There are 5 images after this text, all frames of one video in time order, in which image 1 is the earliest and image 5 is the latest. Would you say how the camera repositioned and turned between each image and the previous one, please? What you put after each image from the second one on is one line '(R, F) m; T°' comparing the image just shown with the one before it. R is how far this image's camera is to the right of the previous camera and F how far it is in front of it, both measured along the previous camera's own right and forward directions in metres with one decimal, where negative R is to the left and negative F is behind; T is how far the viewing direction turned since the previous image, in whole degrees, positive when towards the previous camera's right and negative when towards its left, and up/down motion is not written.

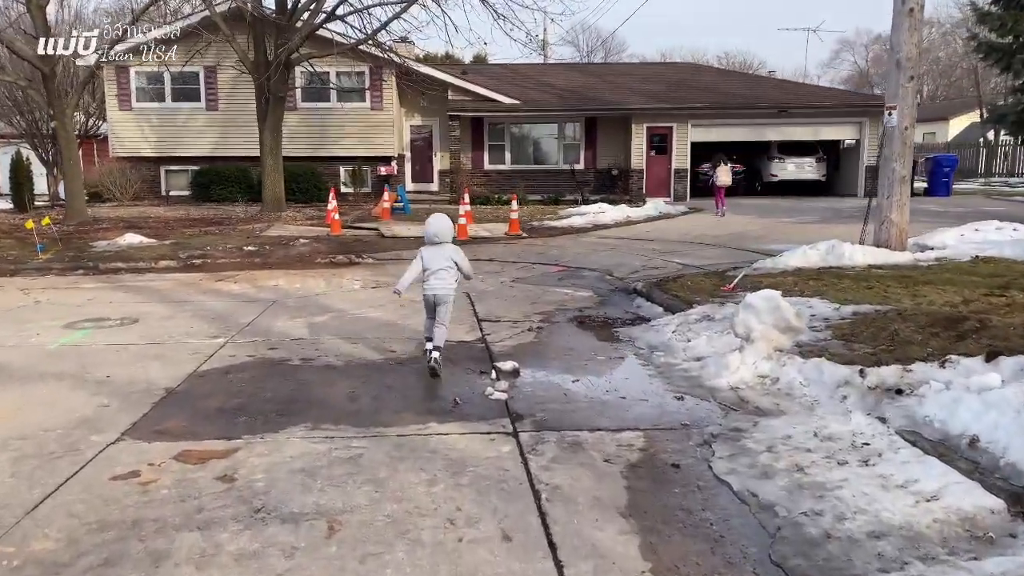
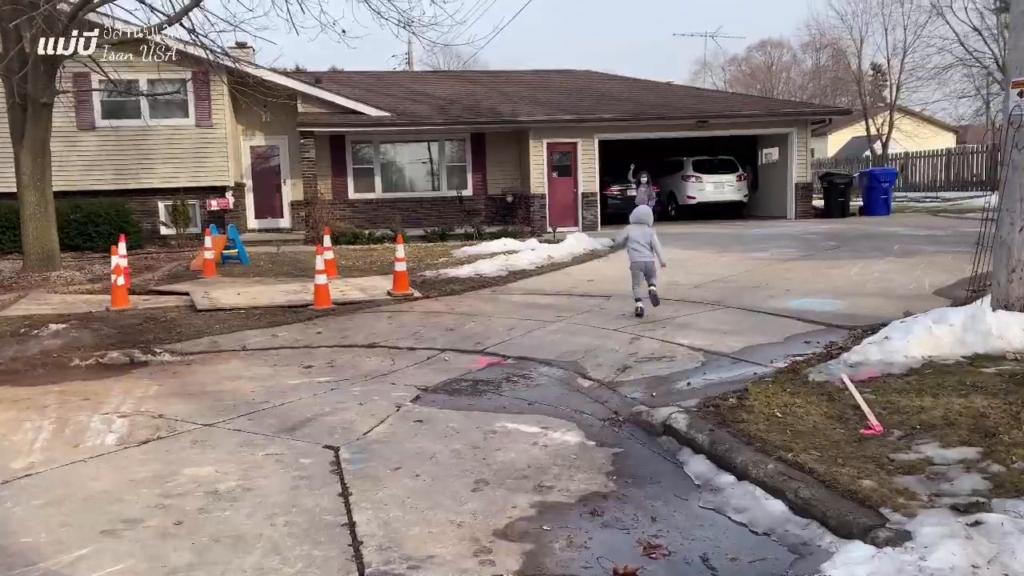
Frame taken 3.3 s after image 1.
(-0.2, +4.6) m; +9°
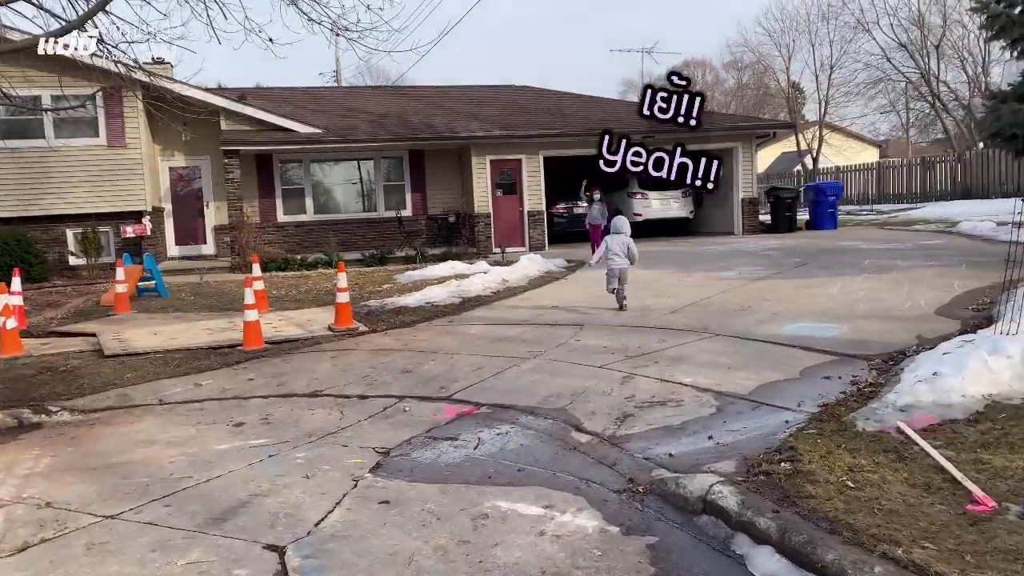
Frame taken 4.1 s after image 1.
(-0.3, +1.1) m; +5°
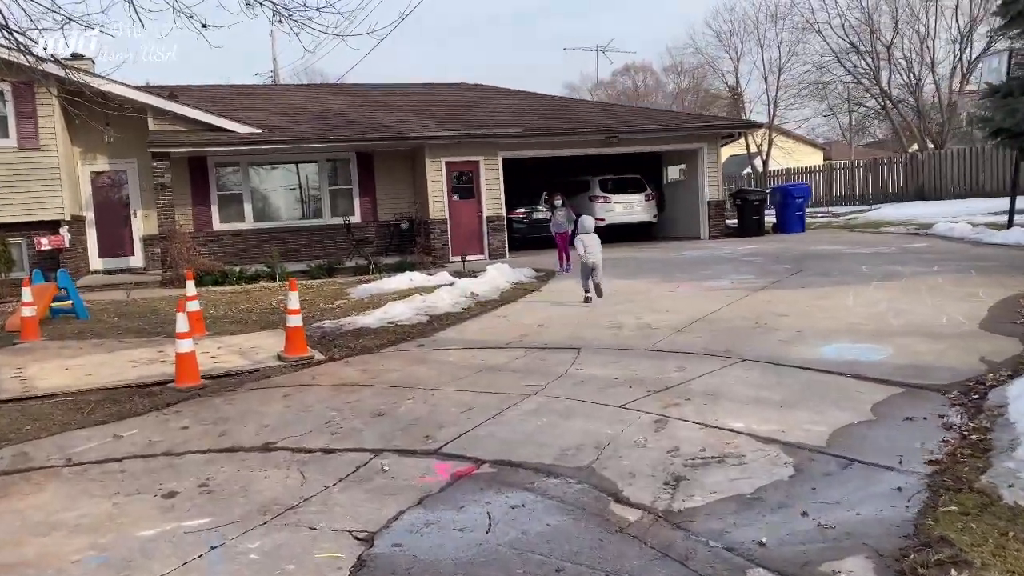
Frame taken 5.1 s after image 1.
(-0.4, +1.2) m; +4°
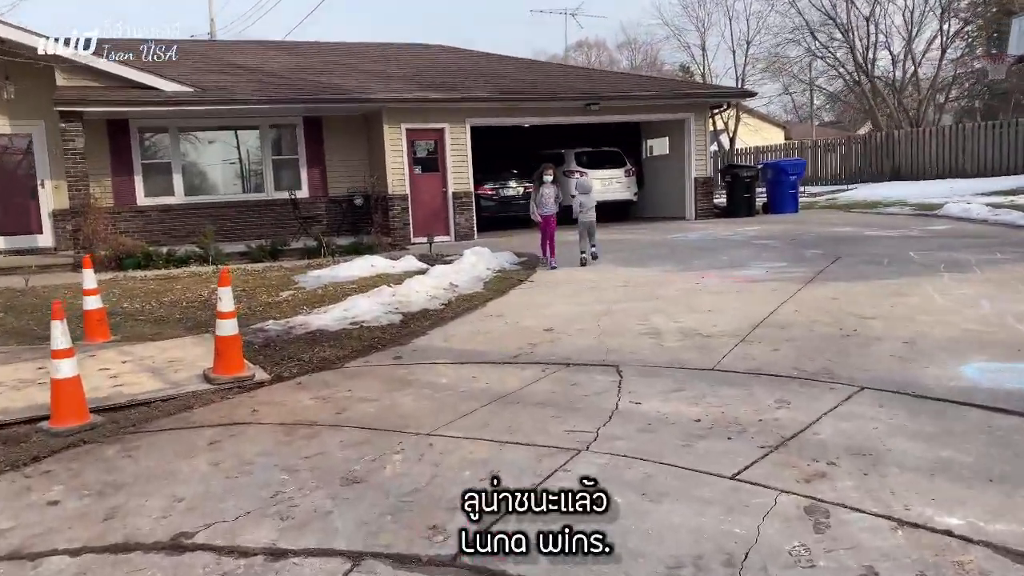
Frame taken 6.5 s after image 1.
(-0.4, +2.0) m; +4°
